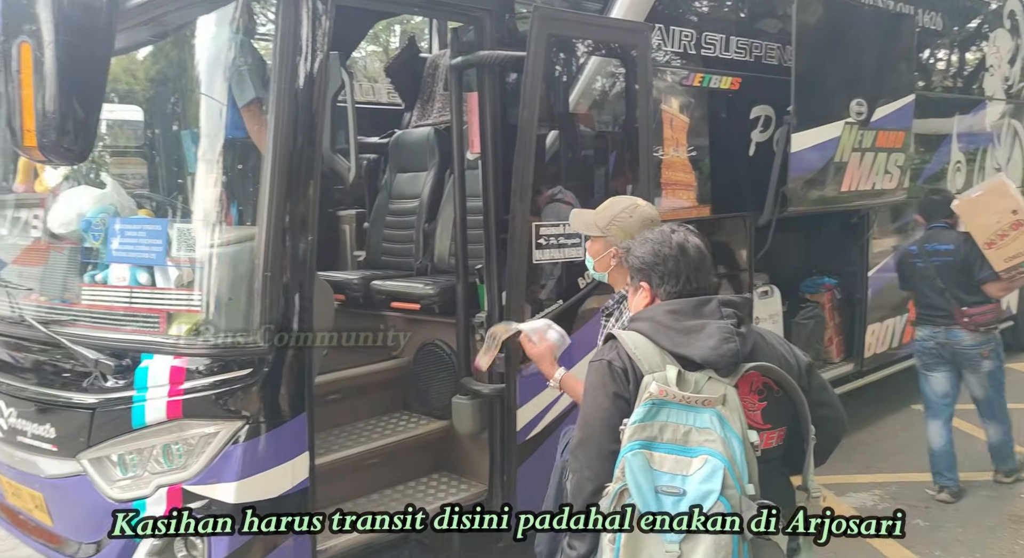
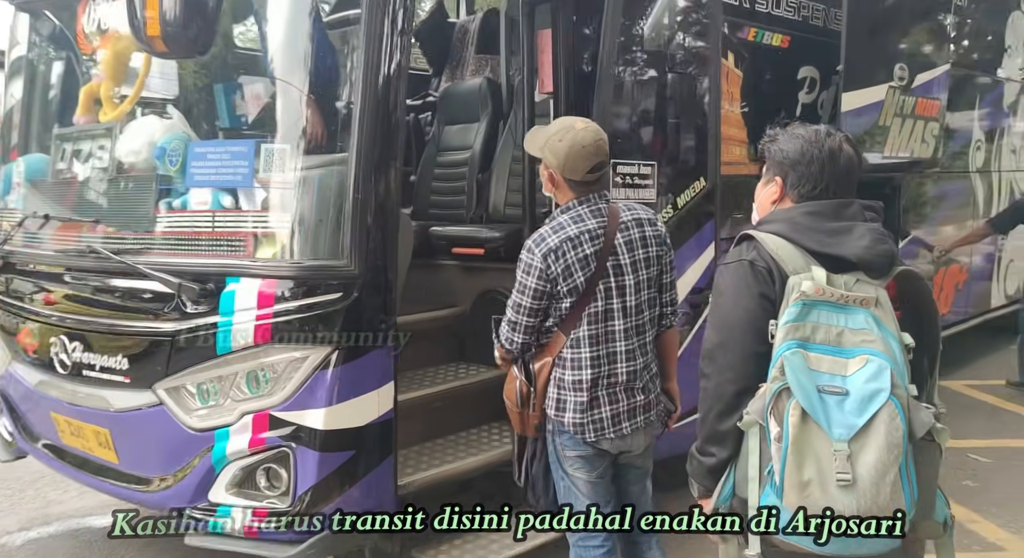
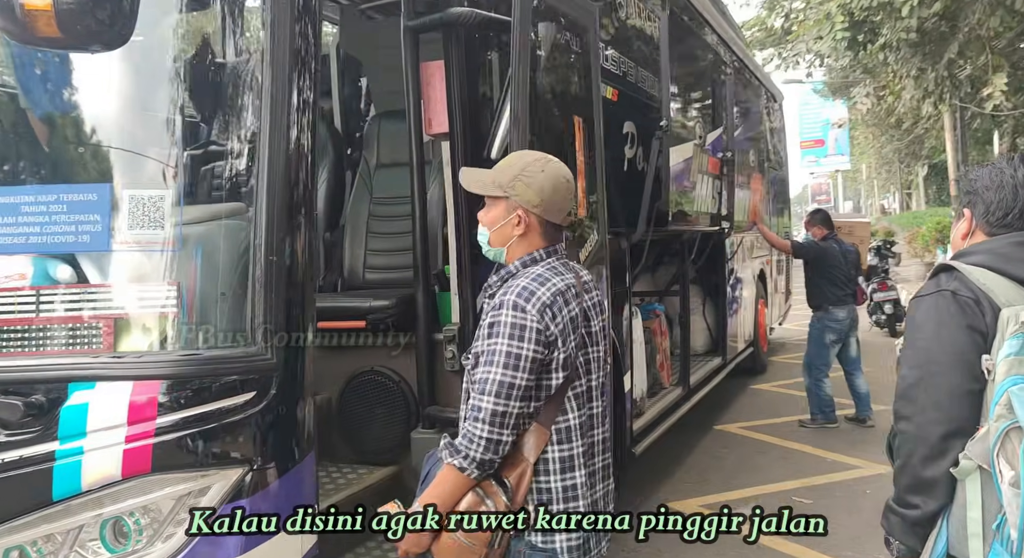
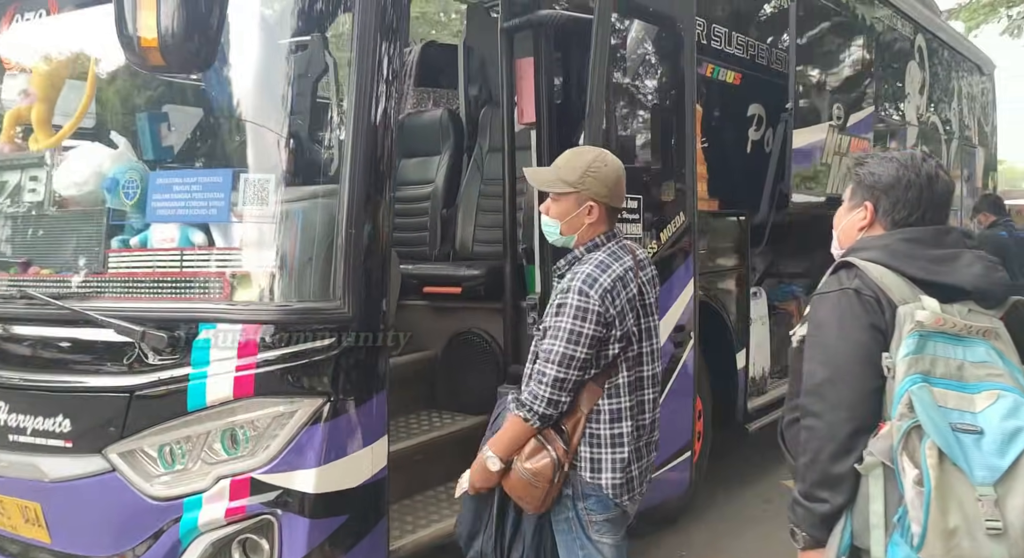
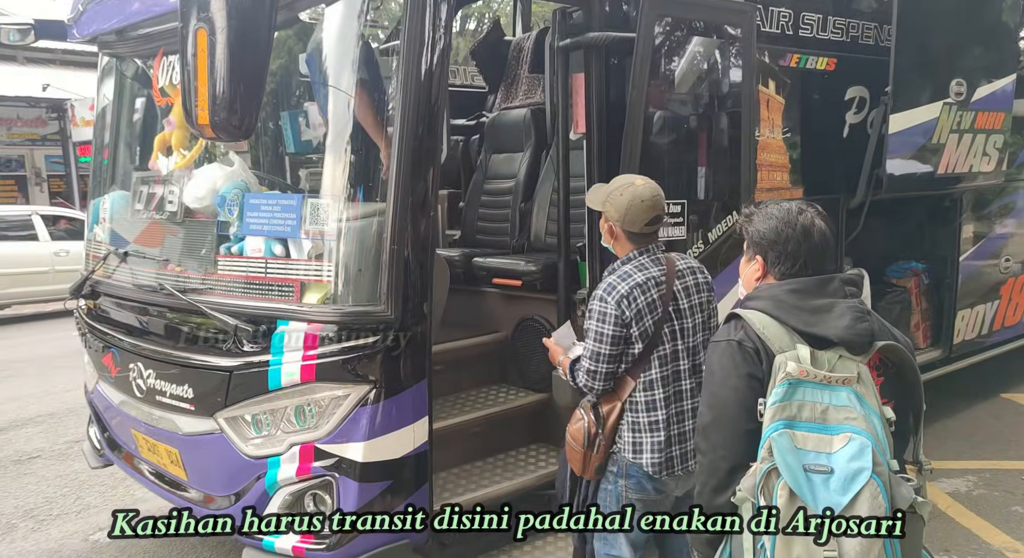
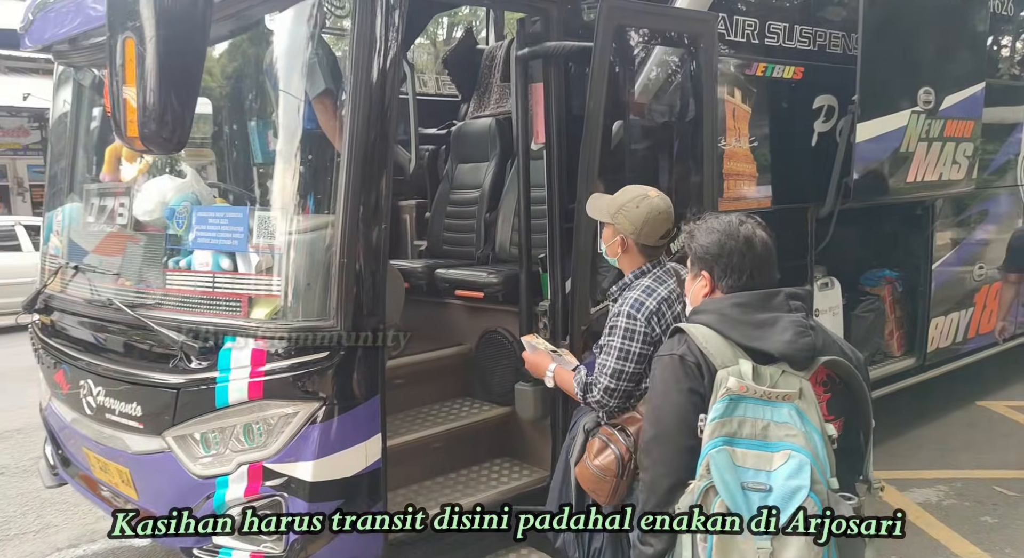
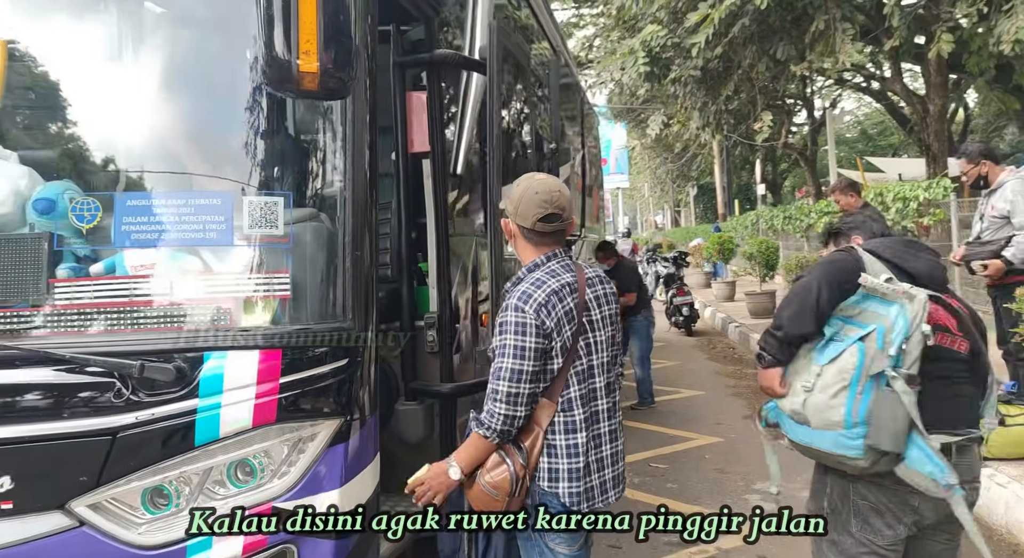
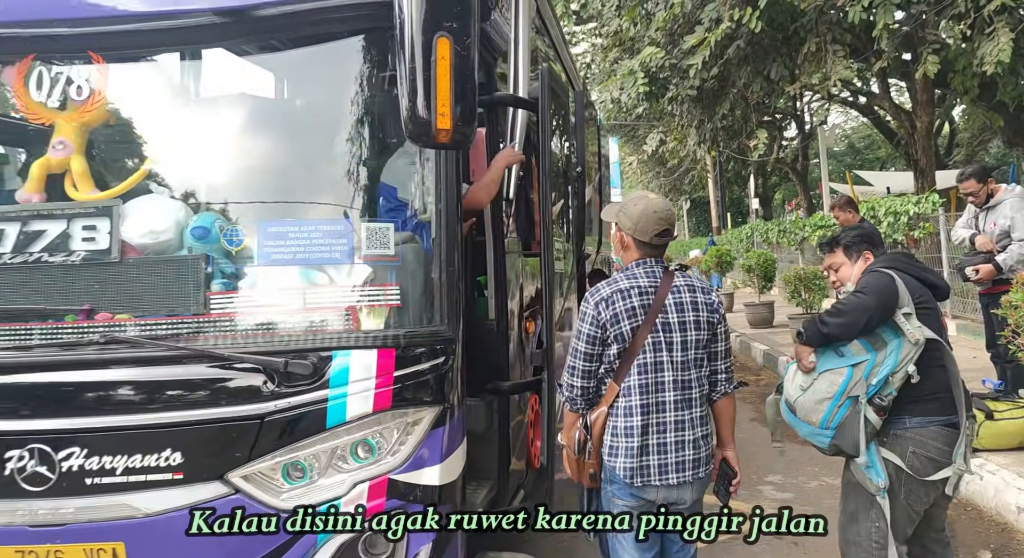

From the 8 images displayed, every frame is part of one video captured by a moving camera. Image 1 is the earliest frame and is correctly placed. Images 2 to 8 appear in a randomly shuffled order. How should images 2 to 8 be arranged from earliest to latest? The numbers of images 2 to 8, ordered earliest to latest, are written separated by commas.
6, 5, 2, 4, 3, 7, 8
